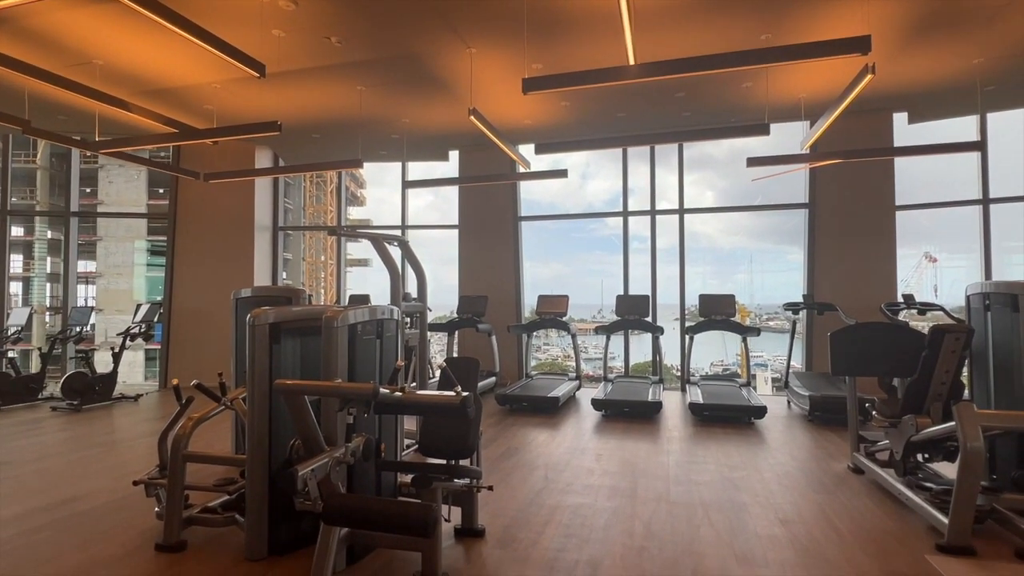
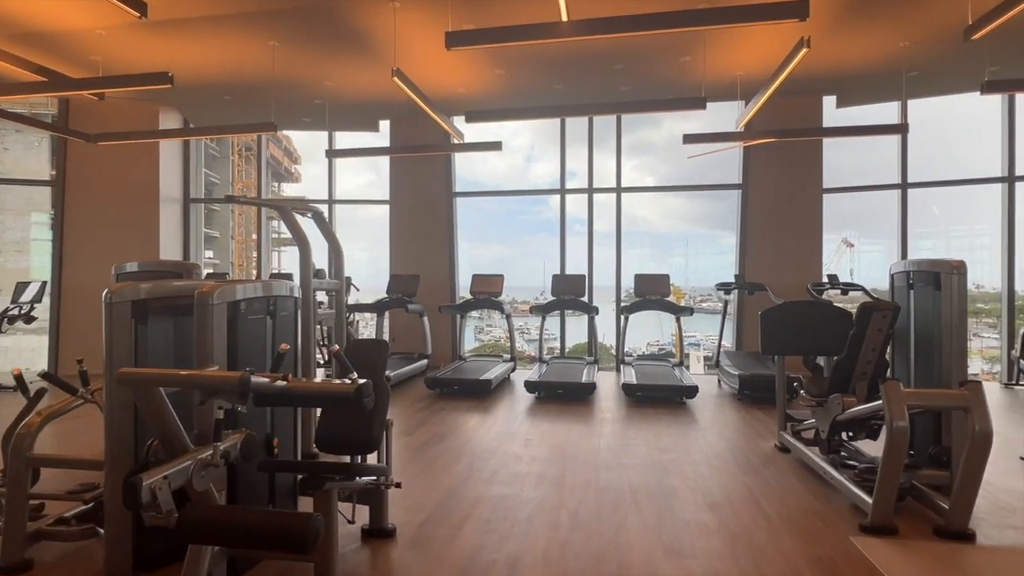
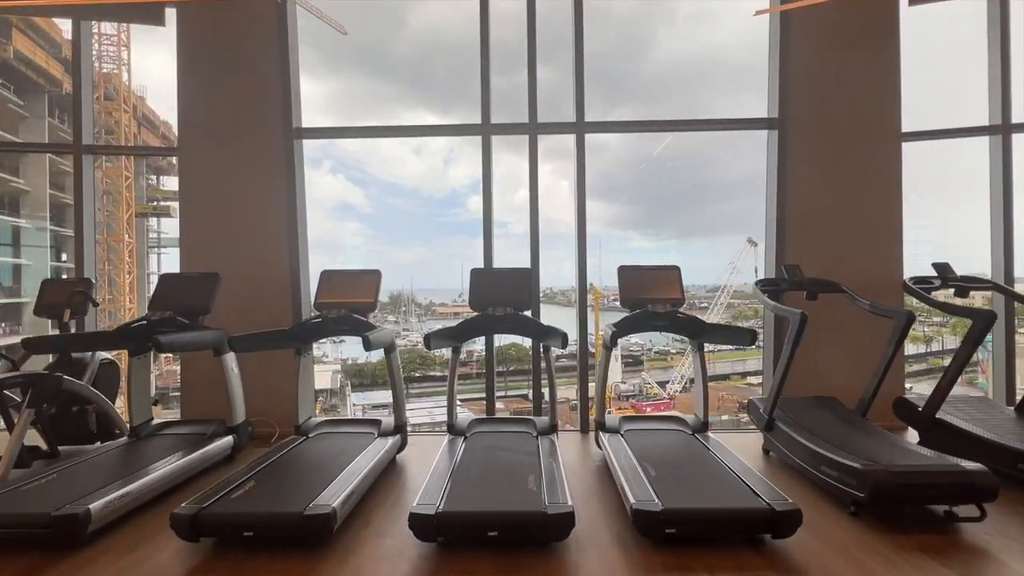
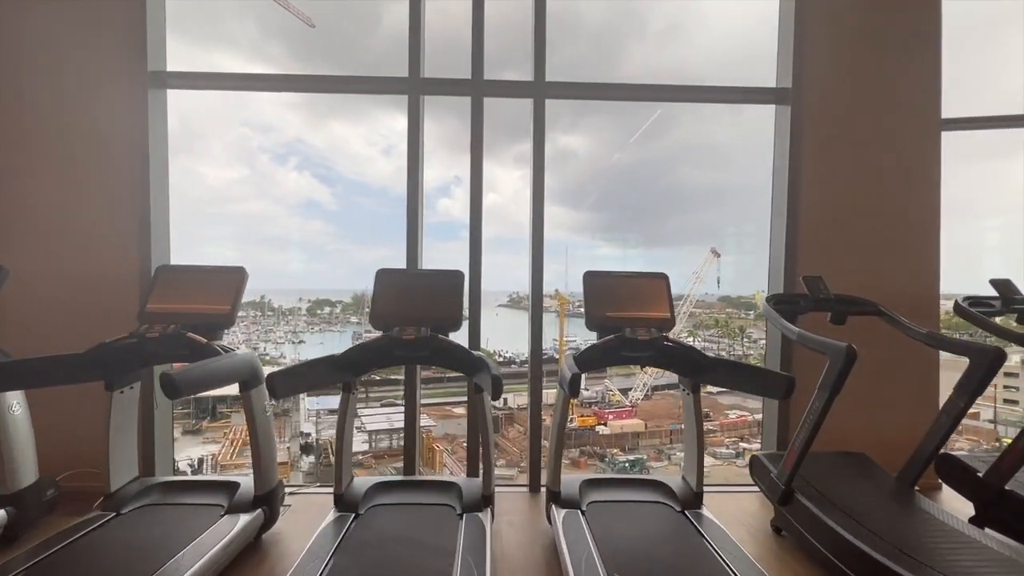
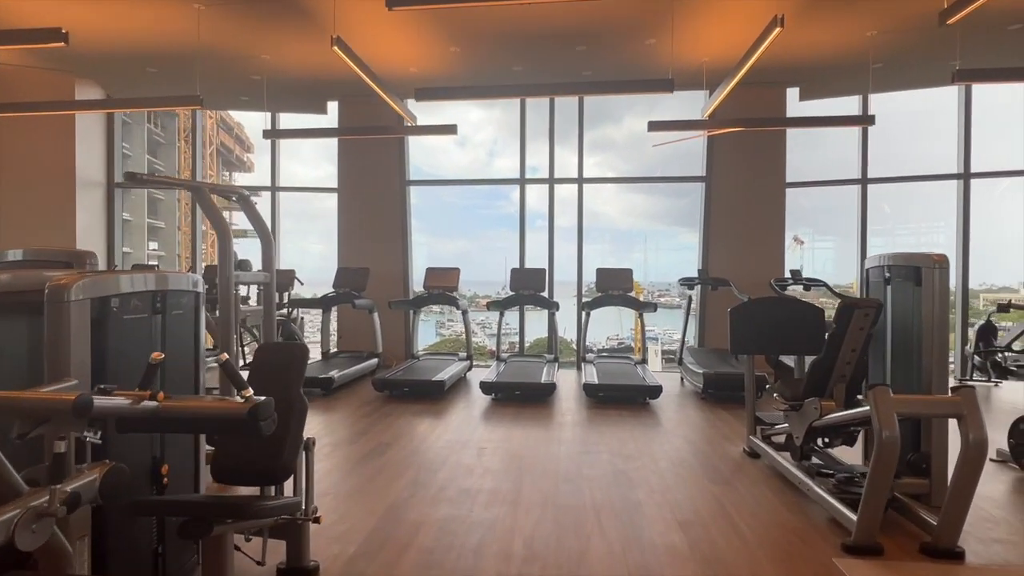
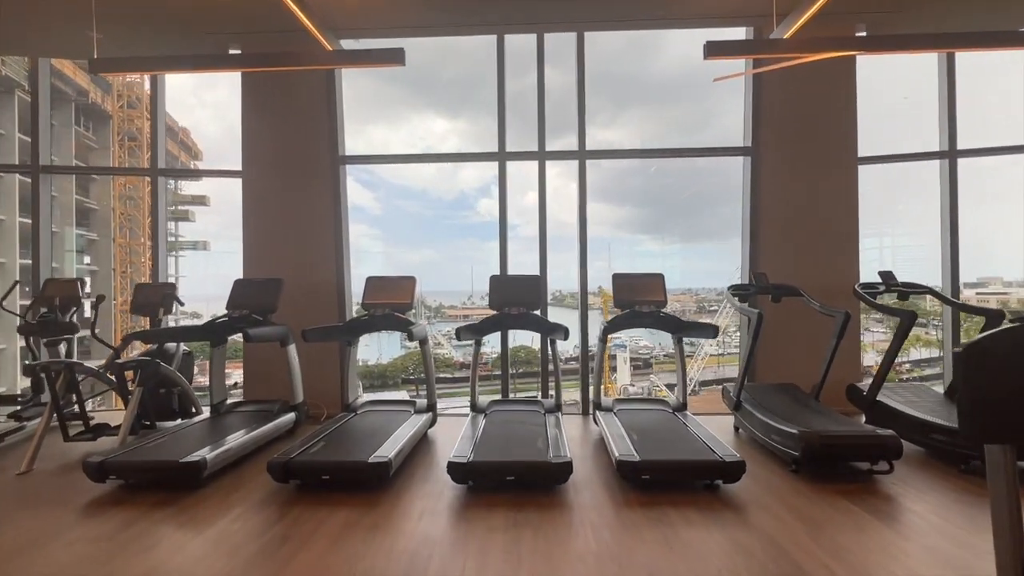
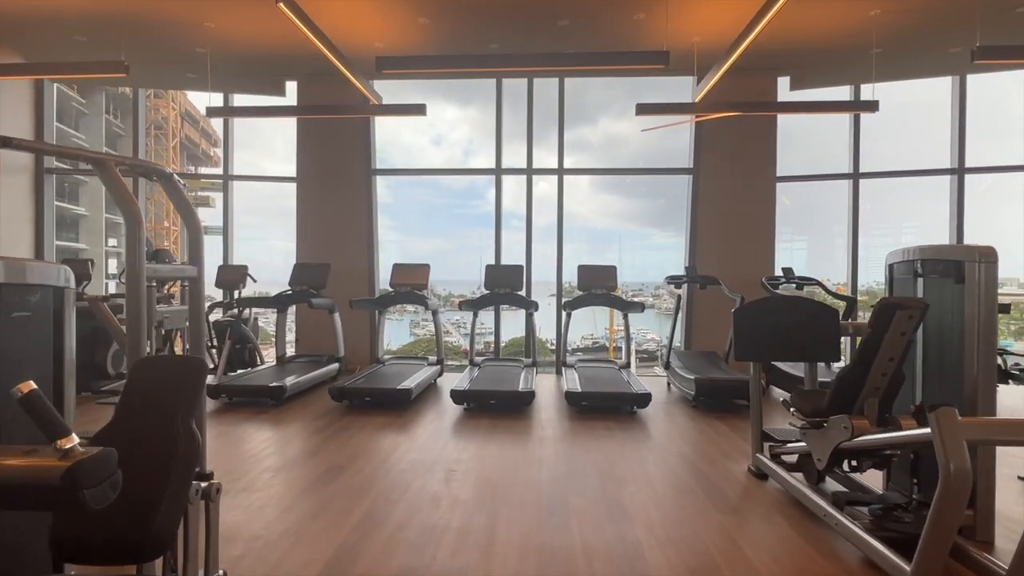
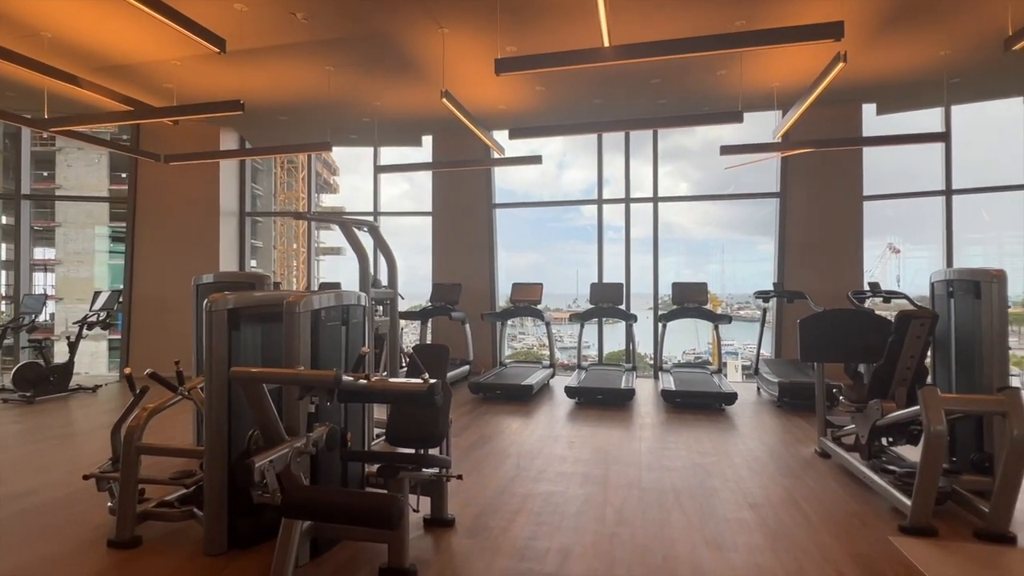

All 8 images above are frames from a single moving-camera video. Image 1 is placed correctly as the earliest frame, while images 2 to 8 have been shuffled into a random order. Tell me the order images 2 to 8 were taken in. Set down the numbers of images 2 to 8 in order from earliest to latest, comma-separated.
8, 2, 5, 7, 6, 3, 4
